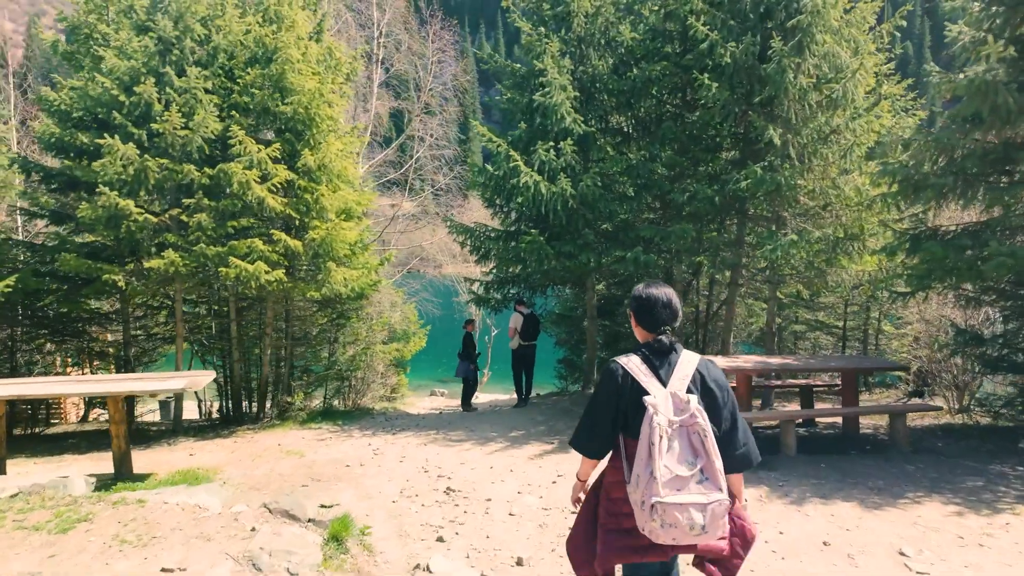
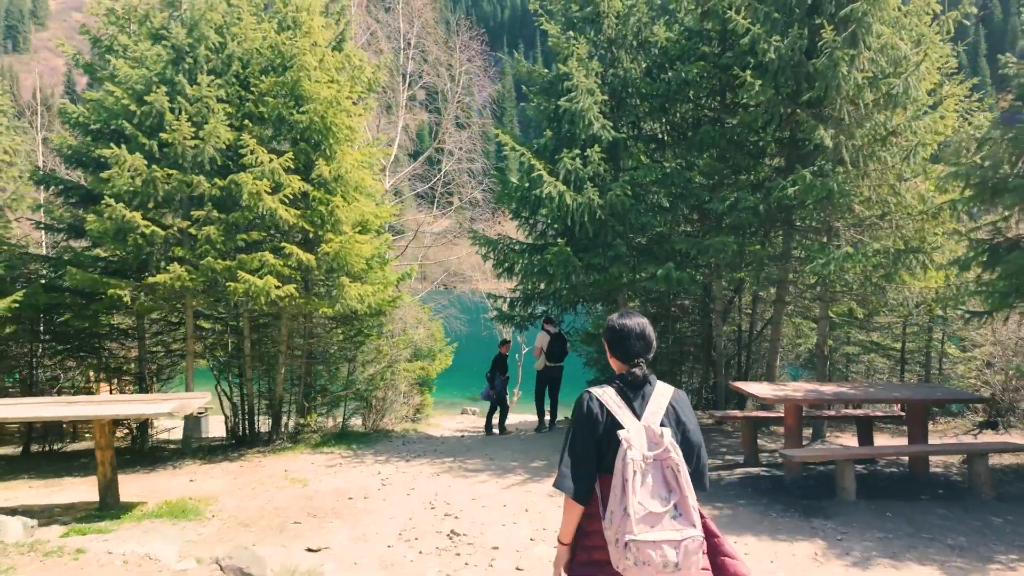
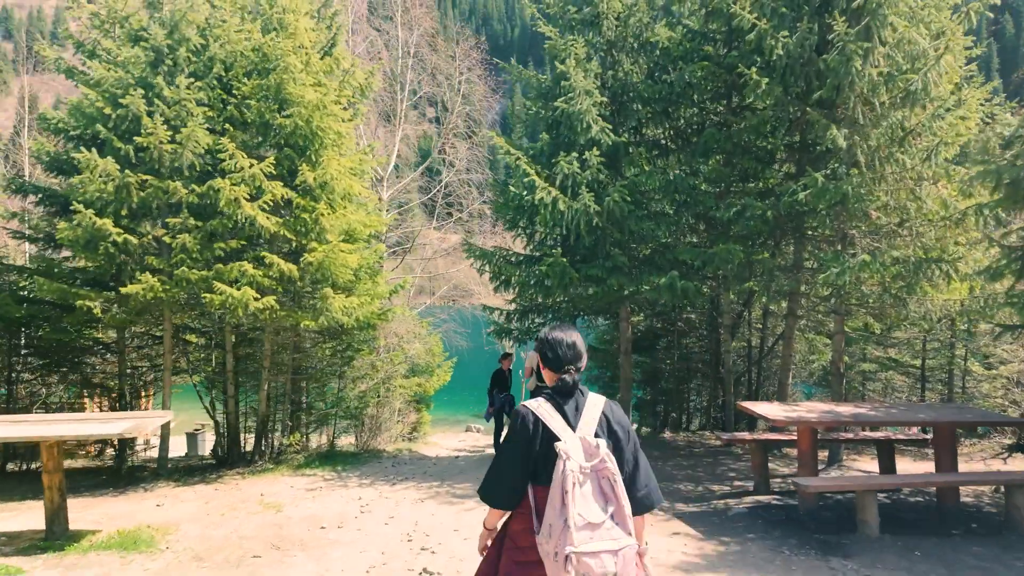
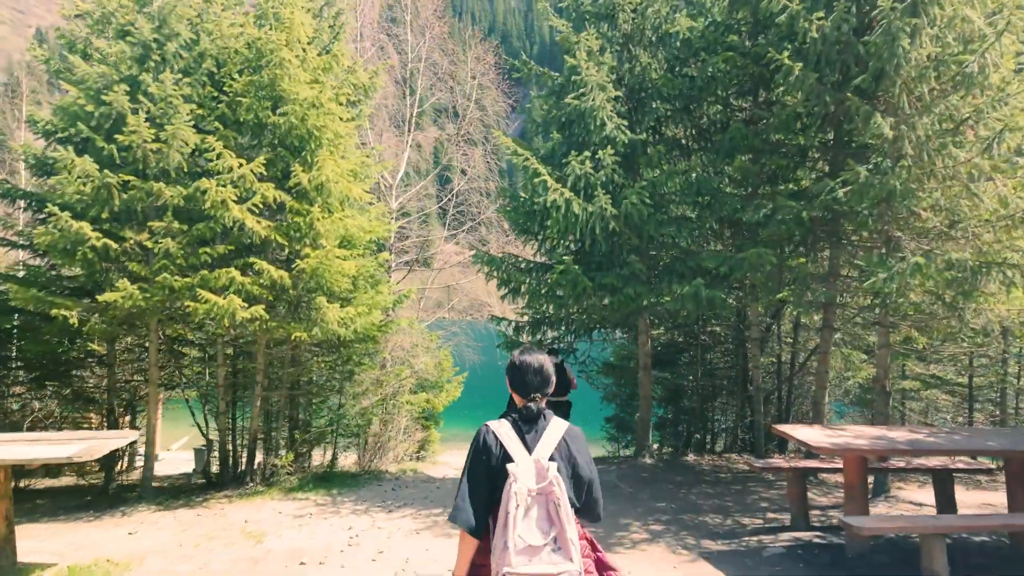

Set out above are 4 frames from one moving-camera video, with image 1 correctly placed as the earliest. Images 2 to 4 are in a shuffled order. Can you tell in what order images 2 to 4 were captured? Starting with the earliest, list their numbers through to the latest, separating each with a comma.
2, 3, 4
